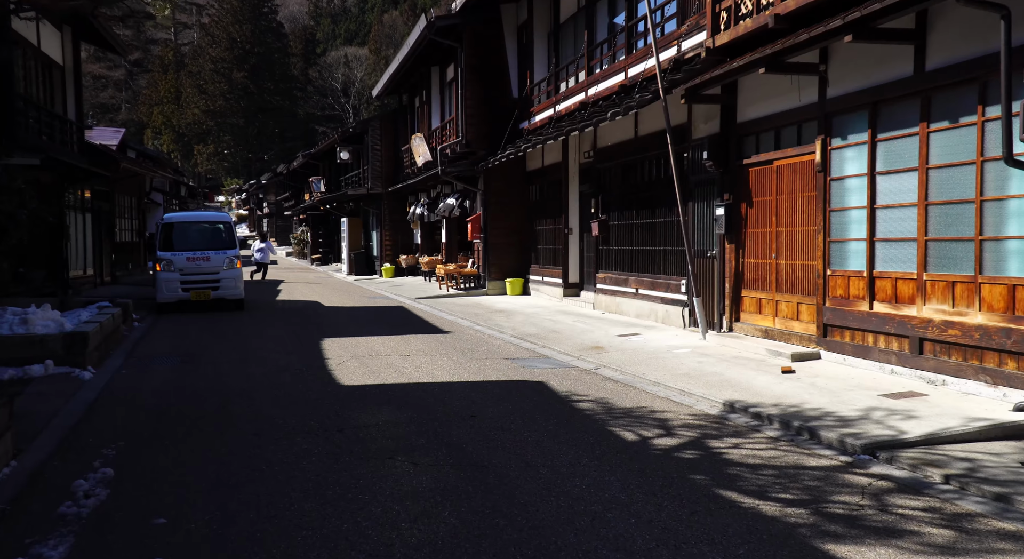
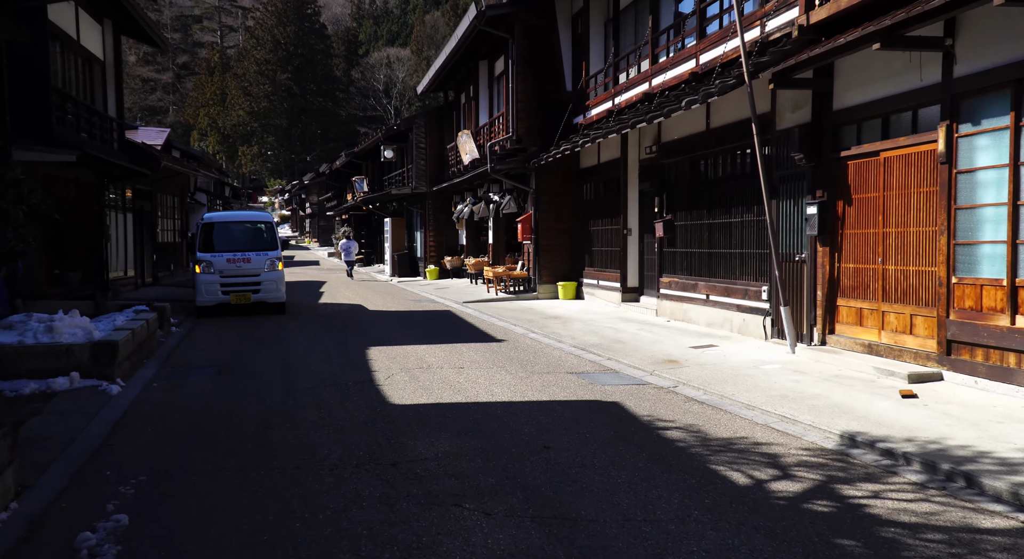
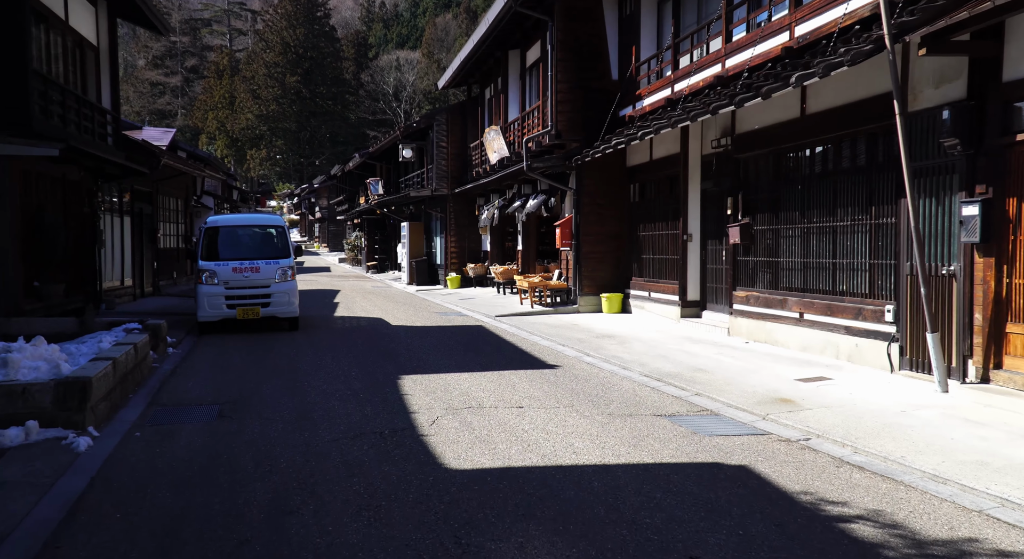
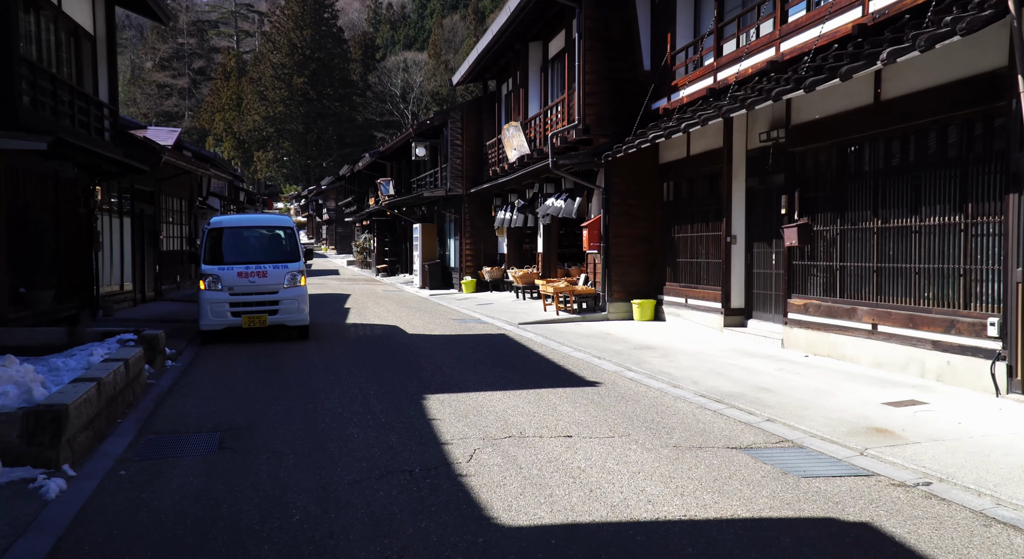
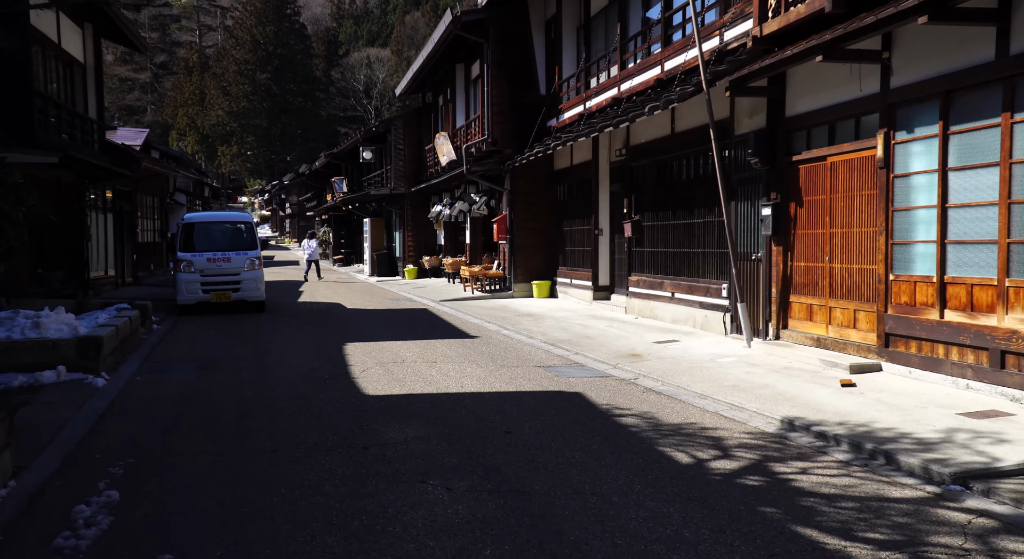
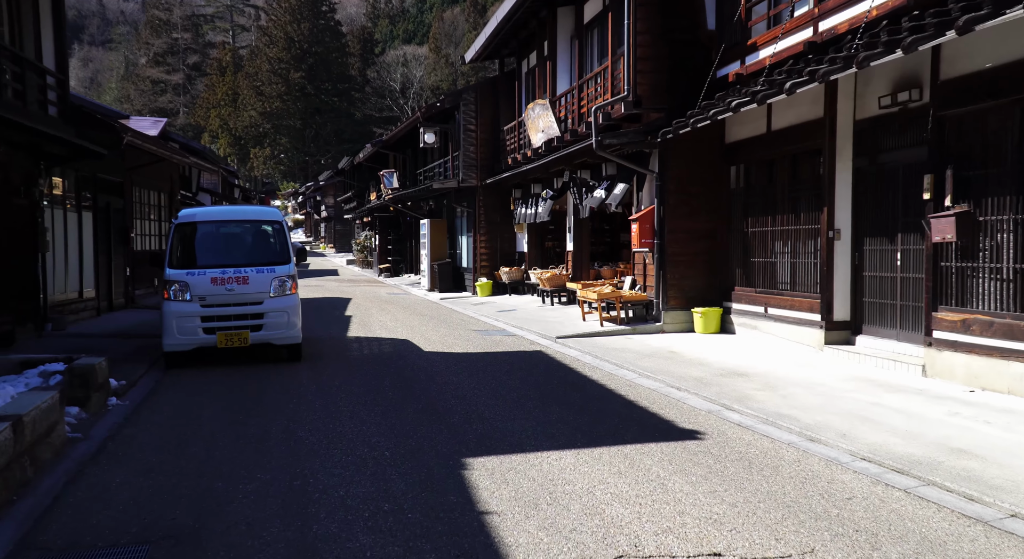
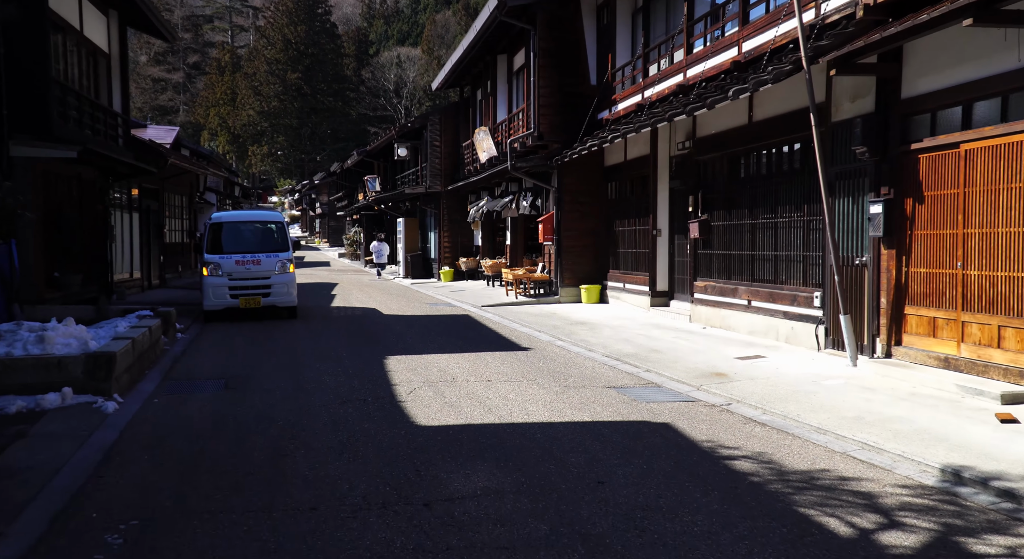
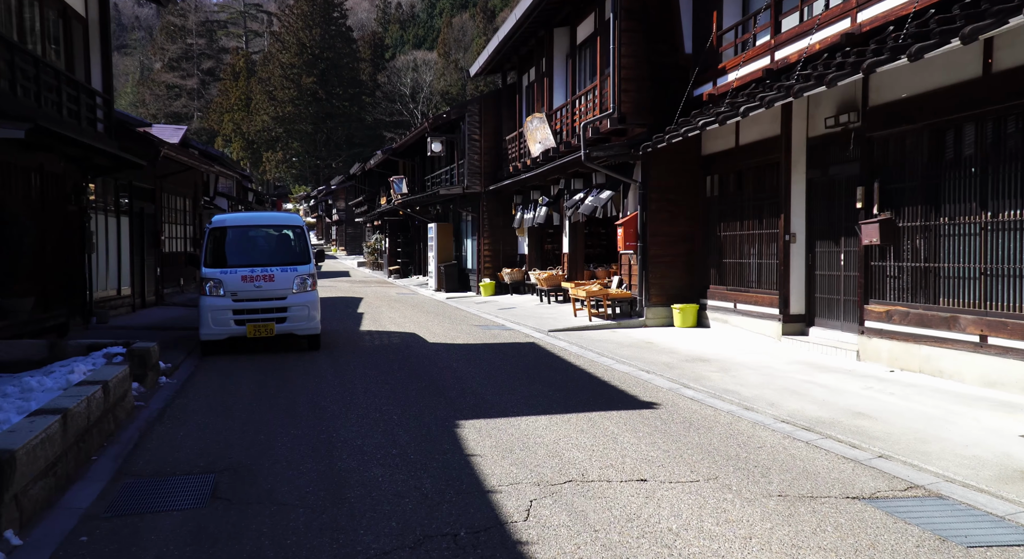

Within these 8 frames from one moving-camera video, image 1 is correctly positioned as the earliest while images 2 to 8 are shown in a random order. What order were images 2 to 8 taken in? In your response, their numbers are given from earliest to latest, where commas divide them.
5, 2, 7, 3, 4, 8, 6
